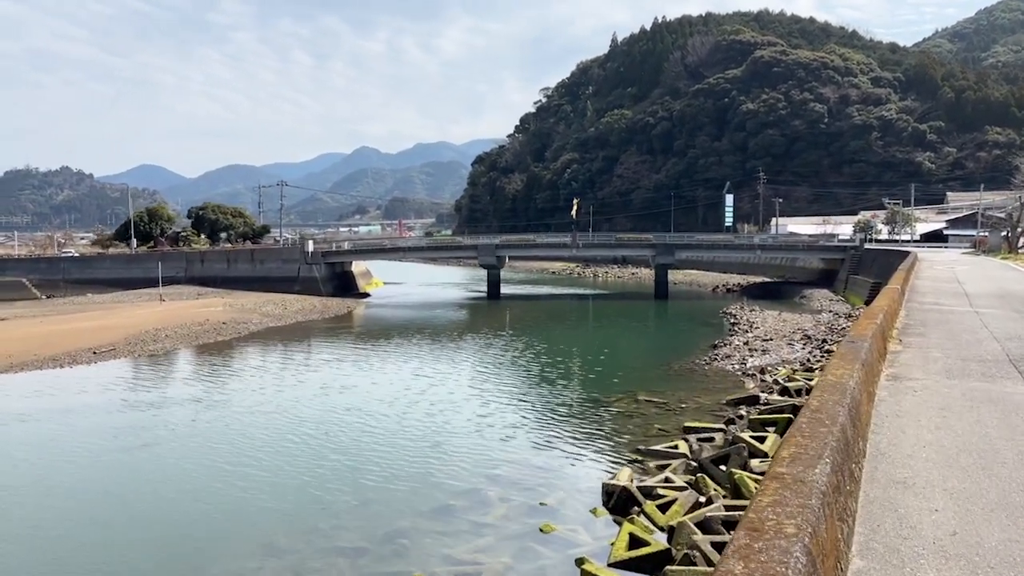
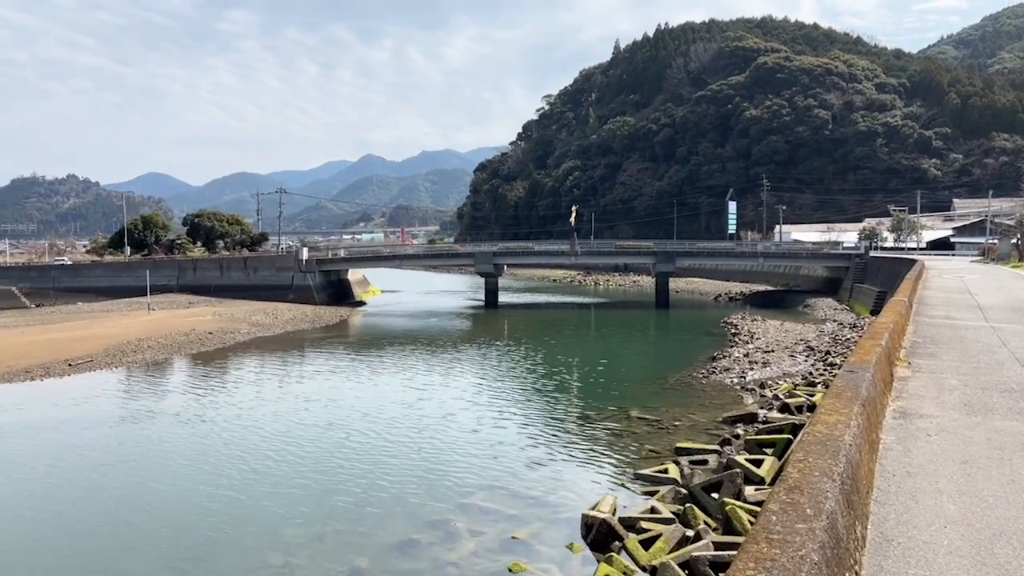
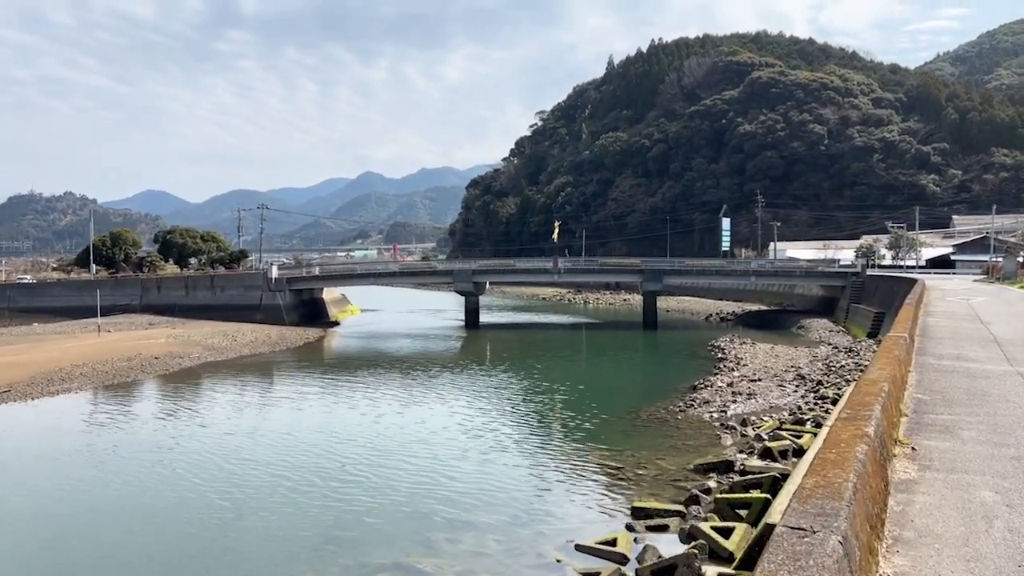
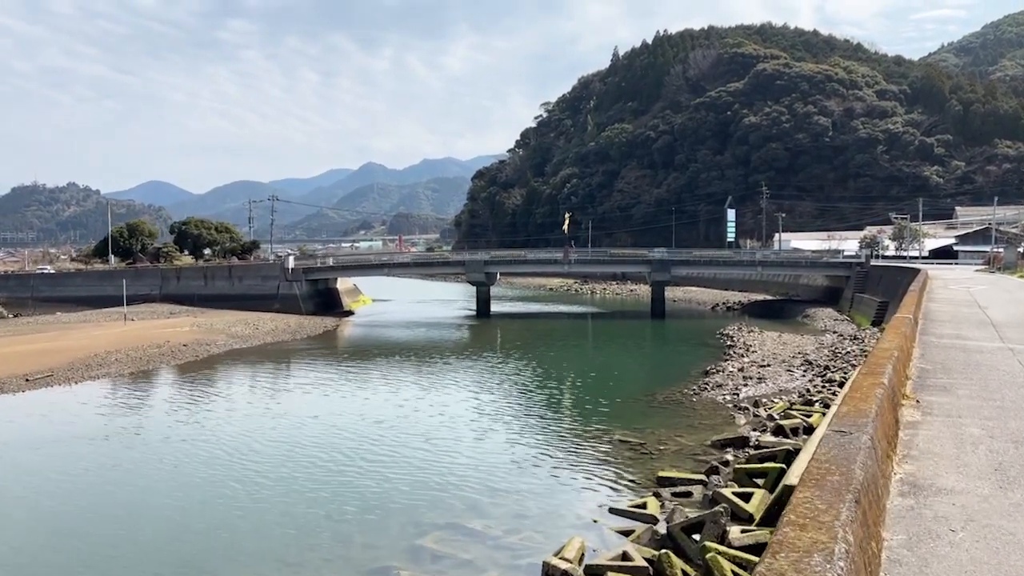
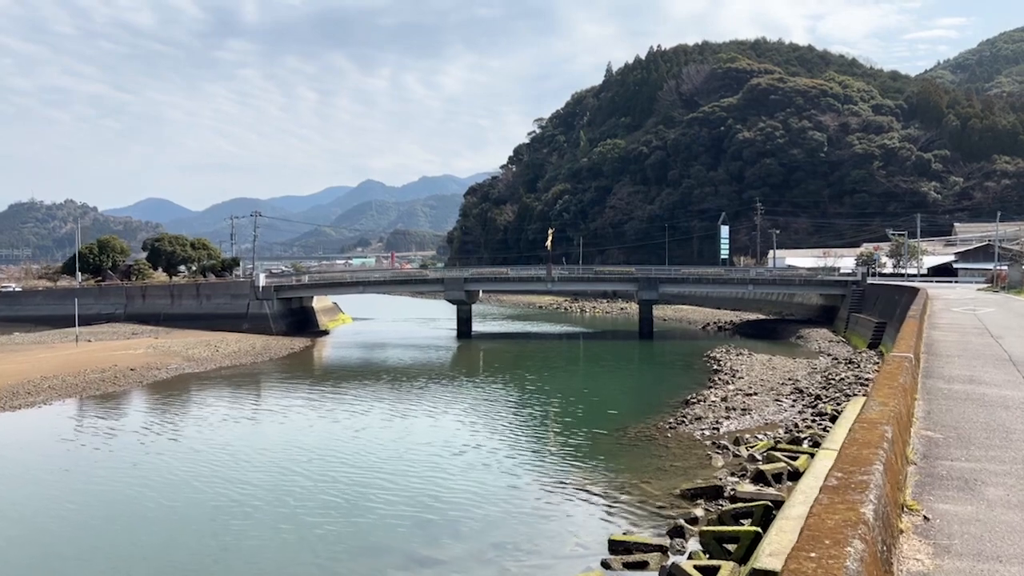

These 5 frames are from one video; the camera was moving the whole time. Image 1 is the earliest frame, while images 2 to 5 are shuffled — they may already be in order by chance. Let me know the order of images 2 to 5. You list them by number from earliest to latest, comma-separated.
2, 4, 3, 5
